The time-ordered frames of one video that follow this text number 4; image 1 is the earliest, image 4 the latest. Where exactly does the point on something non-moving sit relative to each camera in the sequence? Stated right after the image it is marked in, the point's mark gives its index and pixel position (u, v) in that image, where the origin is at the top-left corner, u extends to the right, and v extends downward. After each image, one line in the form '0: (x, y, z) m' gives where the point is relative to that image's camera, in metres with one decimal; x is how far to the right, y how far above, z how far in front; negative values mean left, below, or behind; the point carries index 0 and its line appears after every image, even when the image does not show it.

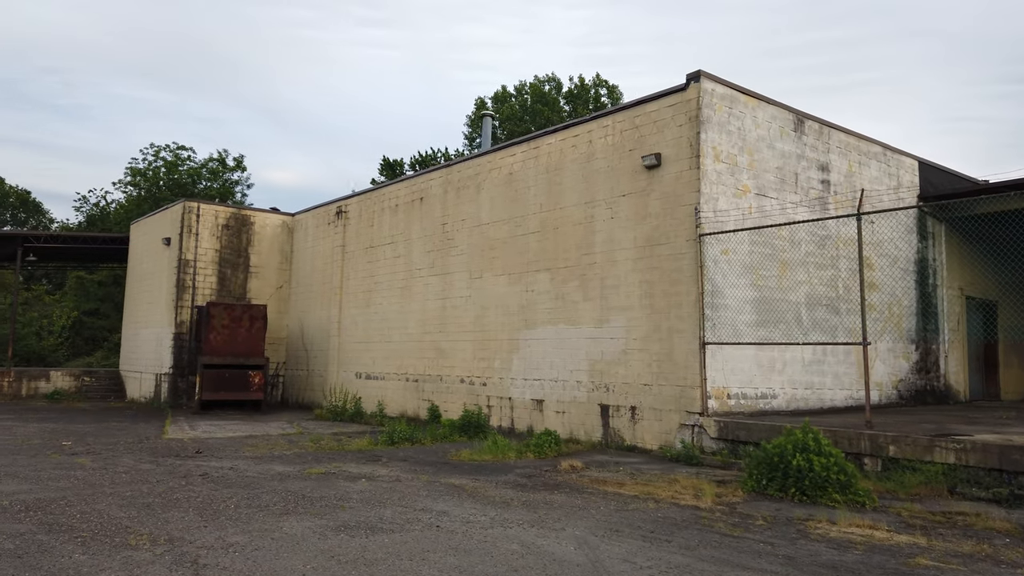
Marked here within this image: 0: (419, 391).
0: (-2.0, -2.2, +15.6) m
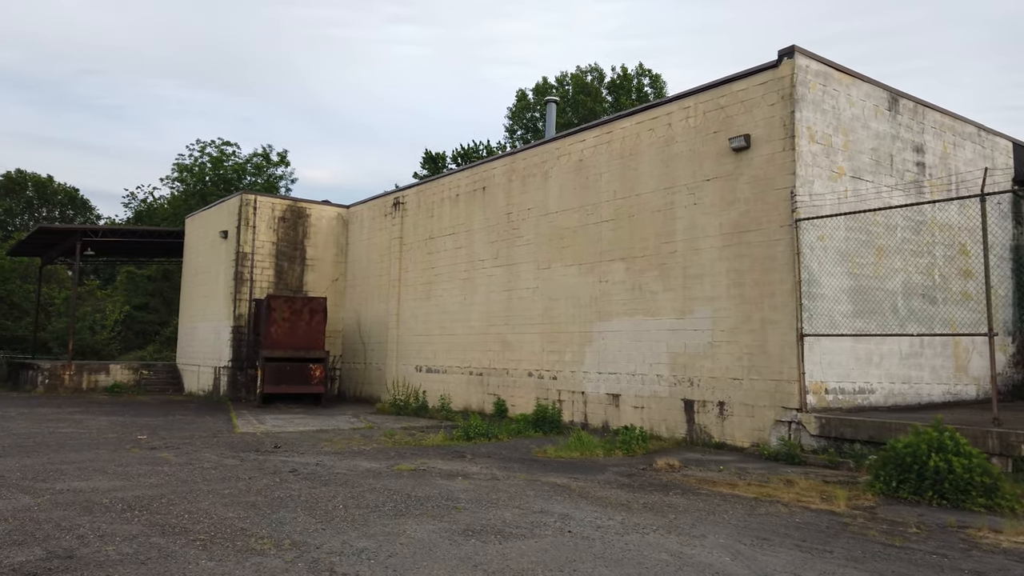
0: (-0.6, -2.0, +15.2) m
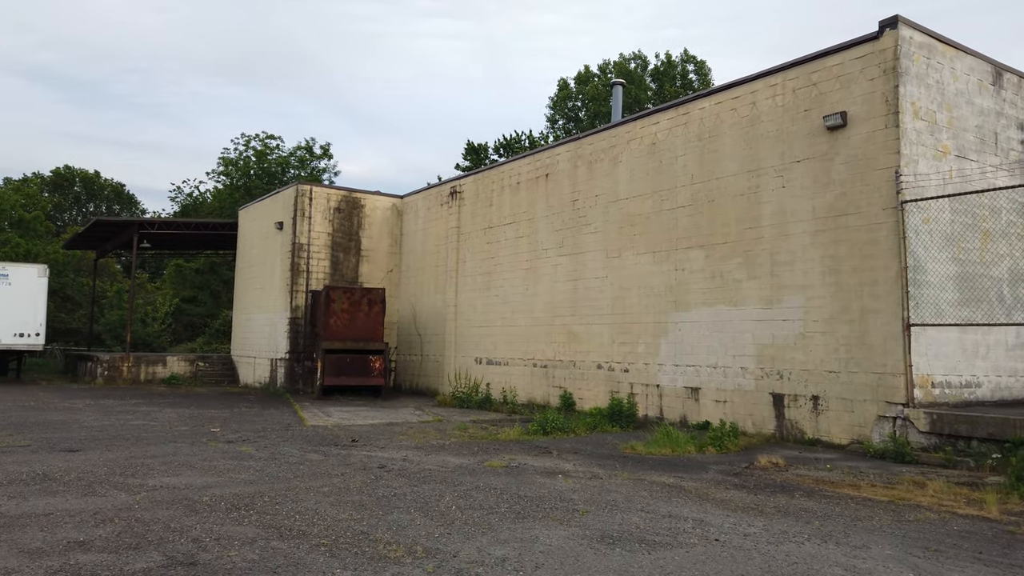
0: (+0.7, -1.8, +14.8) m
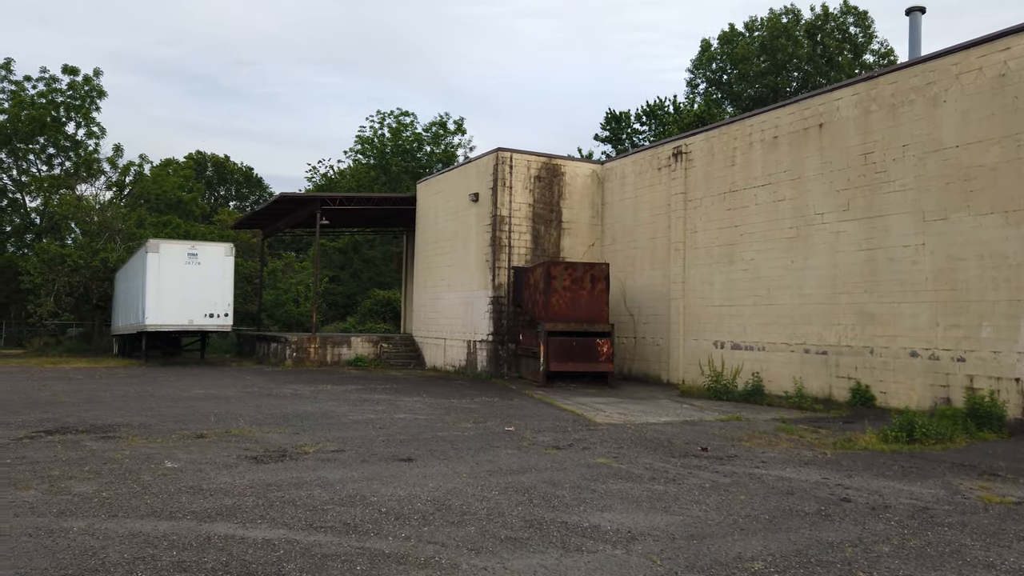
0: (+5.4, -1.3, +12.5) m
